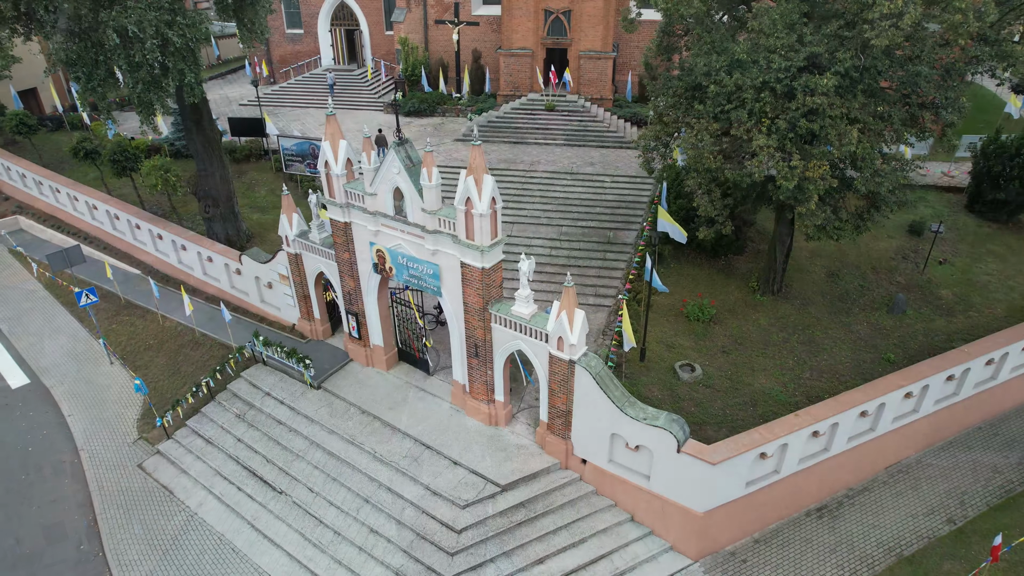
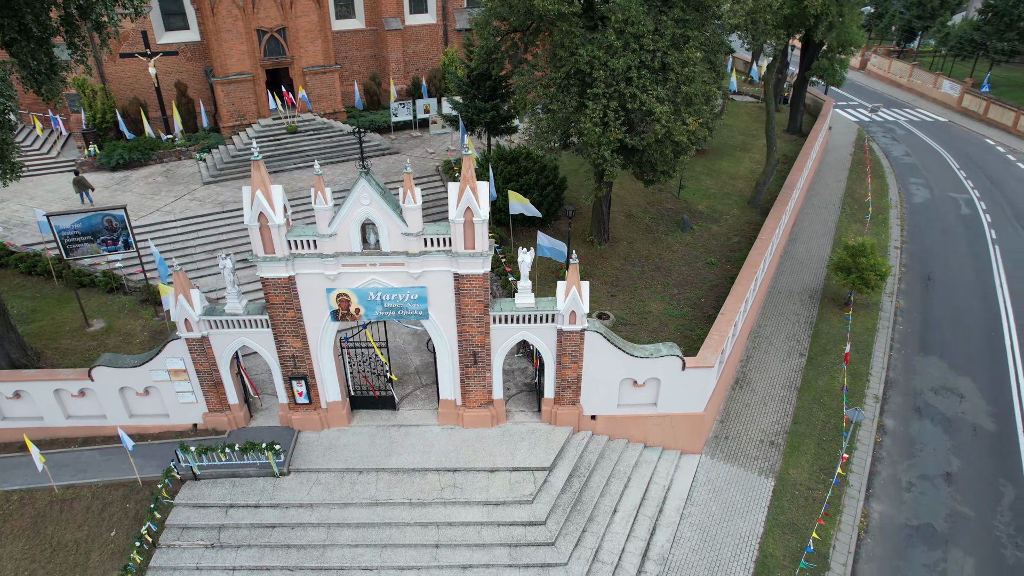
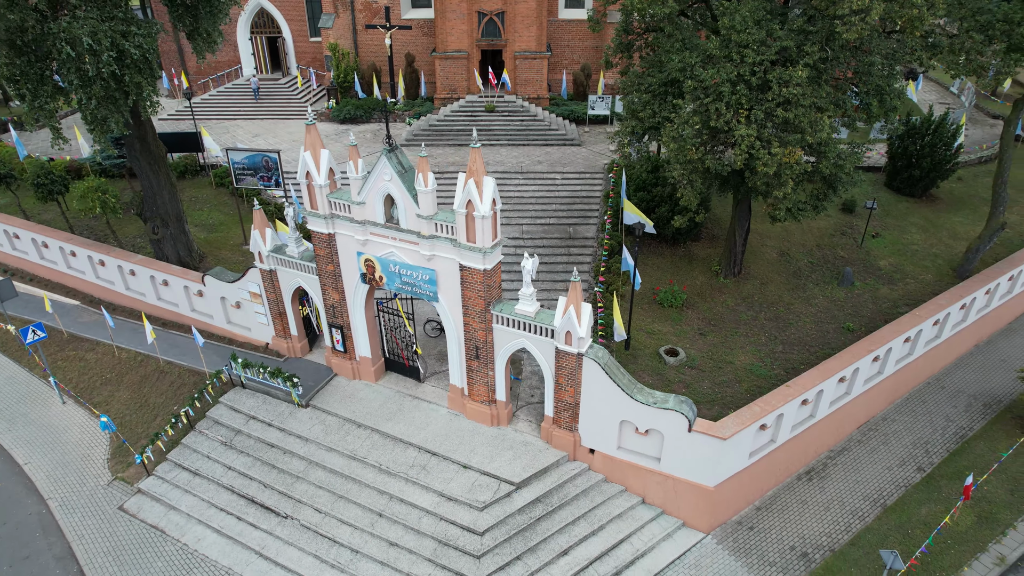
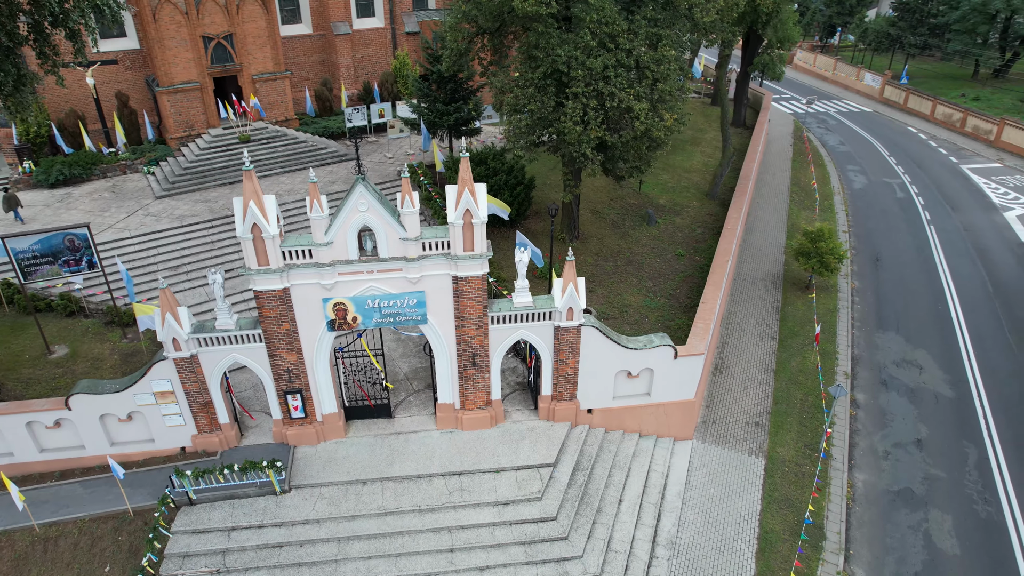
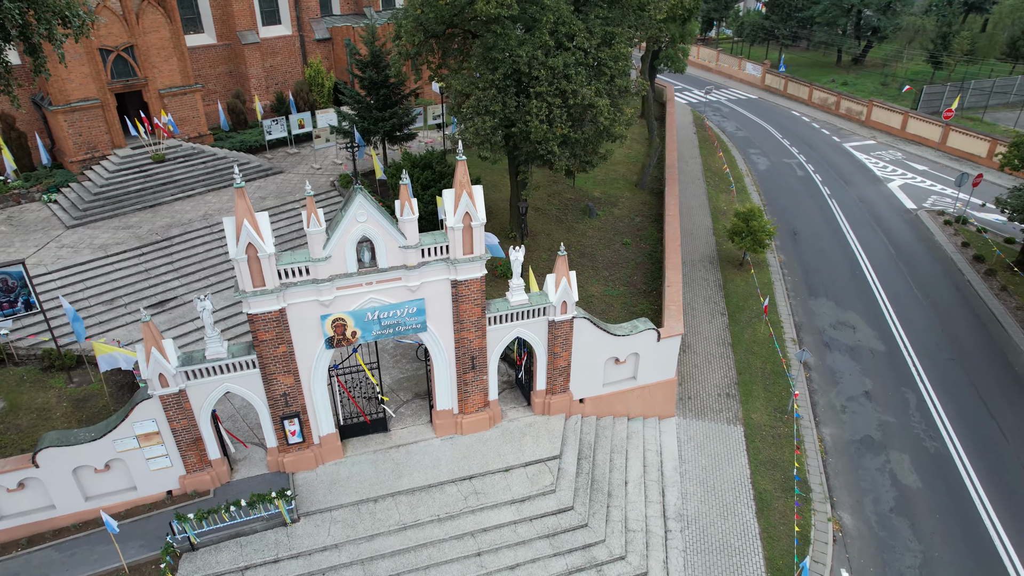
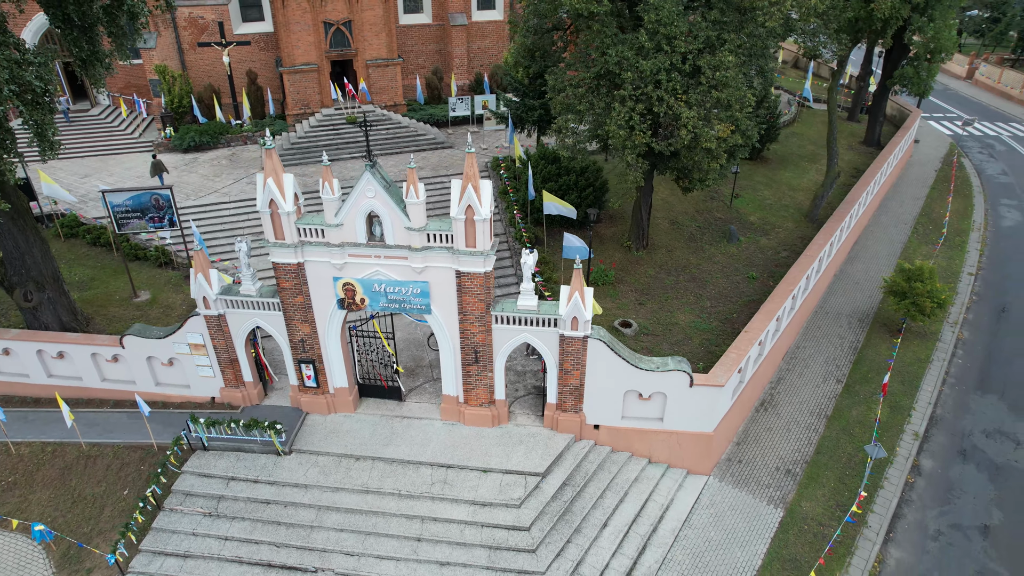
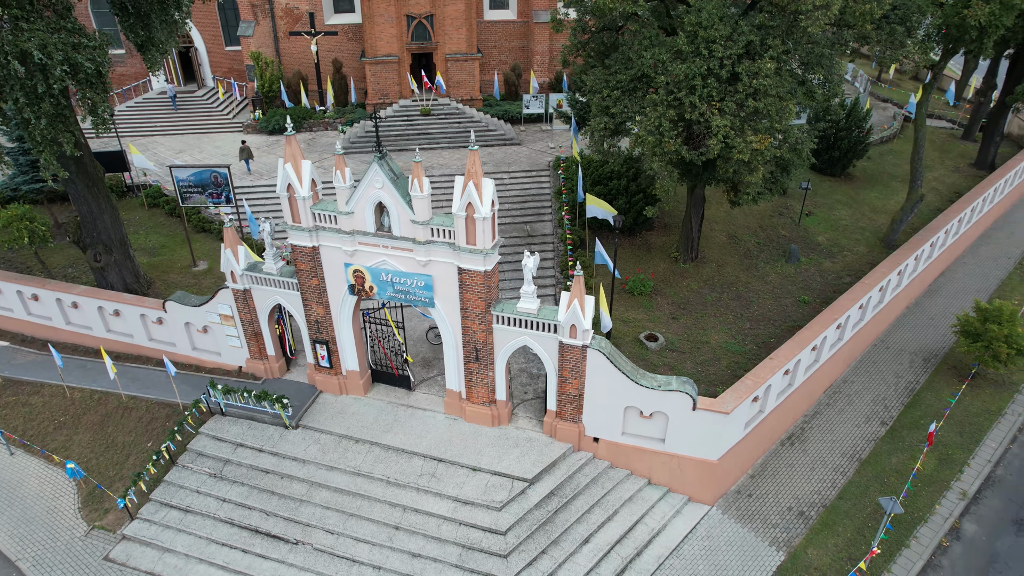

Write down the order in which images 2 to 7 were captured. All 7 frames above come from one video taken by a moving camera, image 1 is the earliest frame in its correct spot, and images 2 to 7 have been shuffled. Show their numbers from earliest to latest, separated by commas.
3, 7, 6, 2, 4, 5
